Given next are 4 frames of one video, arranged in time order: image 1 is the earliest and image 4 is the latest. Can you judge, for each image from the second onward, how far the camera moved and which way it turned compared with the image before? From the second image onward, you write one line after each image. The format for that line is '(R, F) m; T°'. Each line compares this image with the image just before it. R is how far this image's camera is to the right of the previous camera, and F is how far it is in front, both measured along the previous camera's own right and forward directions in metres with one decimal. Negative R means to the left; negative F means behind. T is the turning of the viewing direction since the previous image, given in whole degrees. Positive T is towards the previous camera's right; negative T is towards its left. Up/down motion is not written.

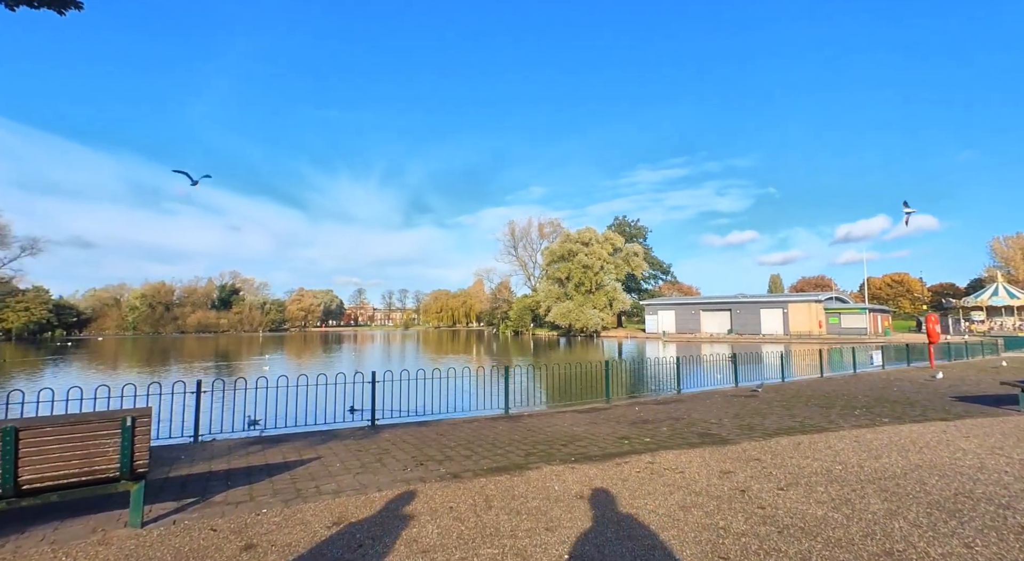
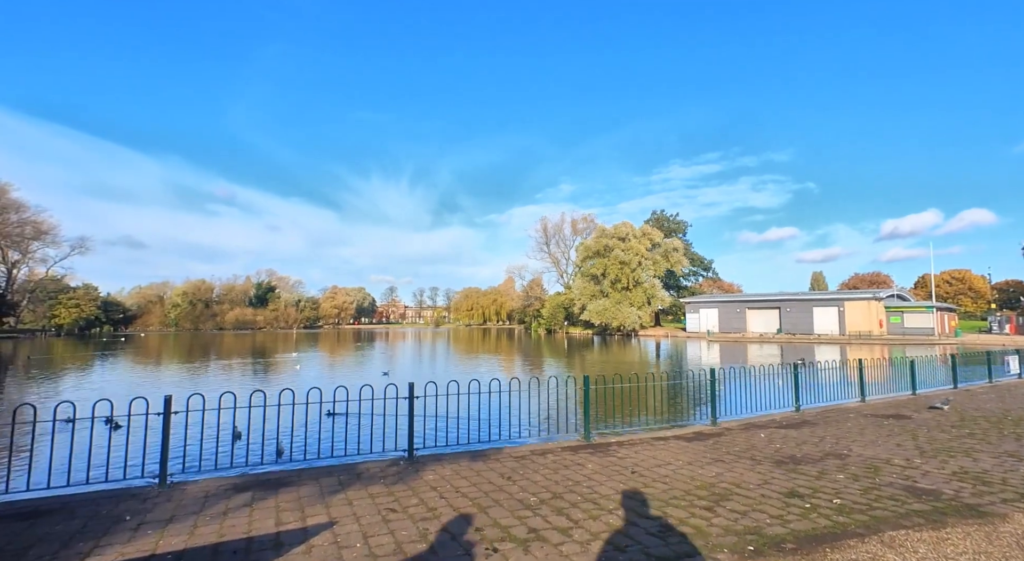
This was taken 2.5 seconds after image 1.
(-0.7, +2.7) m; -3°
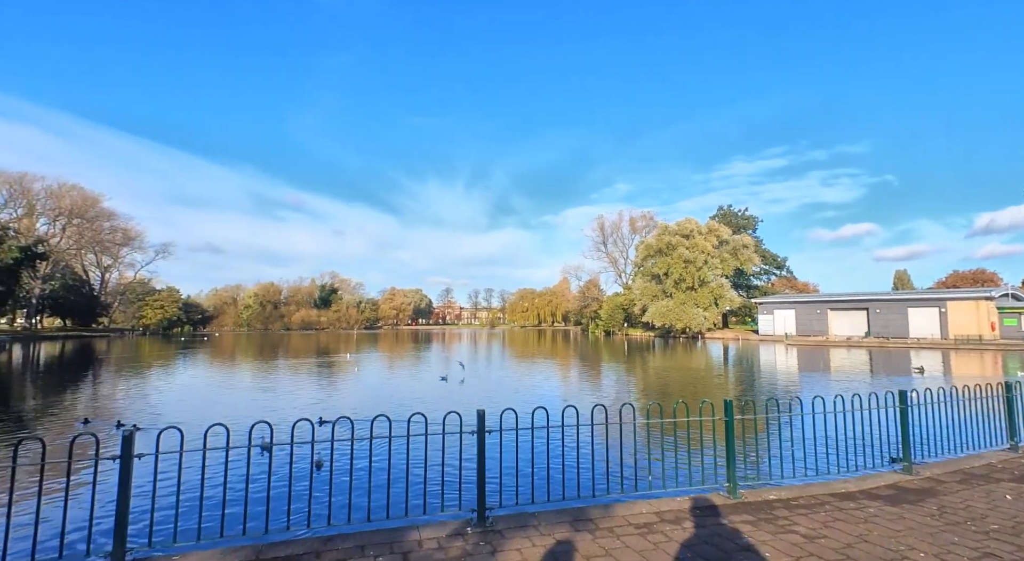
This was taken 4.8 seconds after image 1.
(-0.6, +2.4) m; -6°
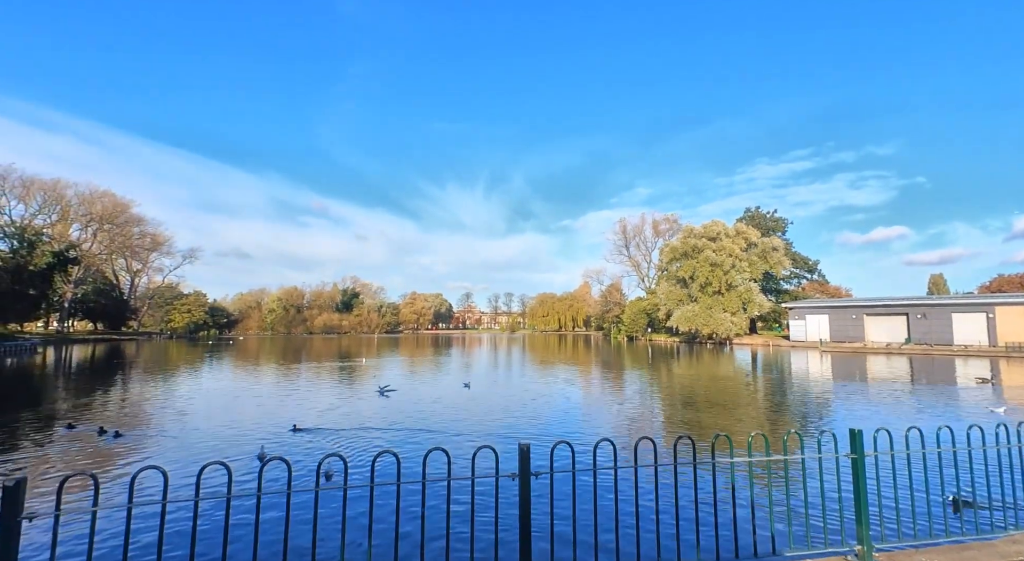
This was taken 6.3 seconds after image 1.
(-0.2, +1.5) m; -2°
